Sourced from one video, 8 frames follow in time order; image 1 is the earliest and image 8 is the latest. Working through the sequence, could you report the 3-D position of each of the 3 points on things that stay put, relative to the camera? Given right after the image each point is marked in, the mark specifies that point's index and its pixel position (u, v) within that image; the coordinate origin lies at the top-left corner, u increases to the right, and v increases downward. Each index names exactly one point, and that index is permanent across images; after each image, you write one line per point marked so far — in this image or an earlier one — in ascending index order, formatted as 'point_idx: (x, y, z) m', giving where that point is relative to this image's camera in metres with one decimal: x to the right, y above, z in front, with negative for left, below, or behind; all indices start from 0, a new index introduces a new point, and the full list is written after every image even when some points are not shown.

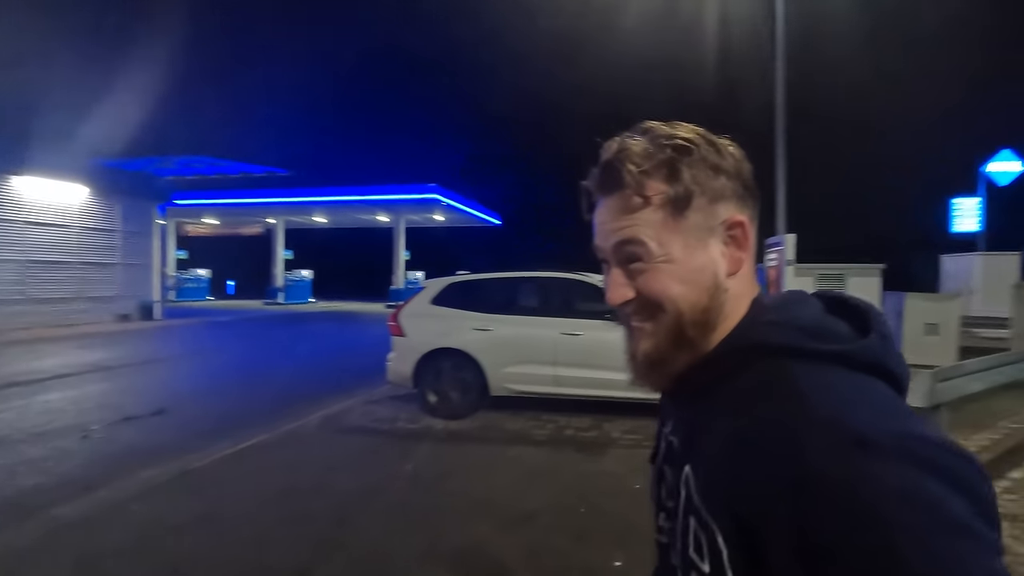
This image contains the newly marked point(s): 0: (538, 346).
0: (+0.3, -0.7, +7.5) m
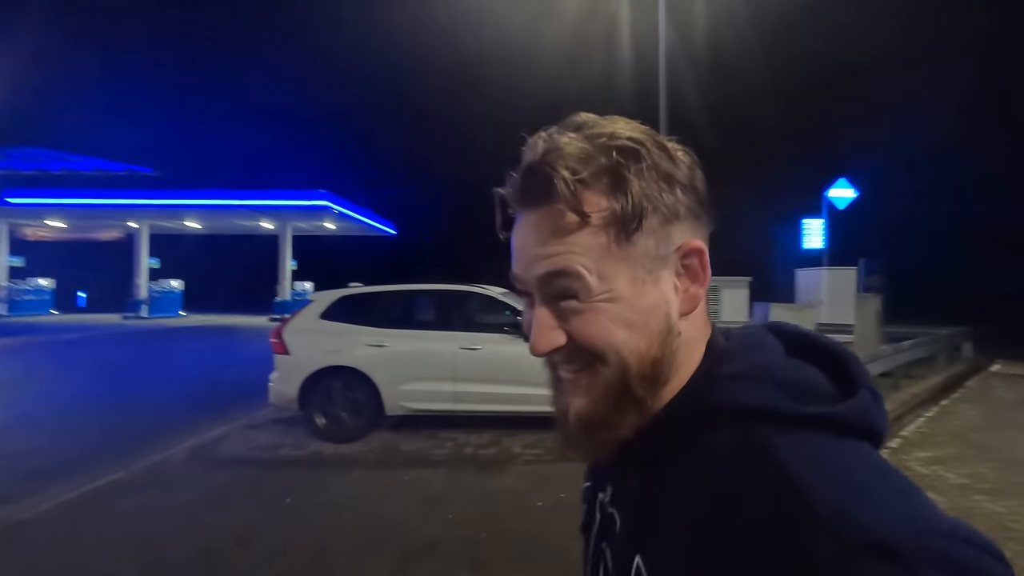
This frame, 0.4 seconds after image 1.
0: (-0.8, -0.8, +7.1) m
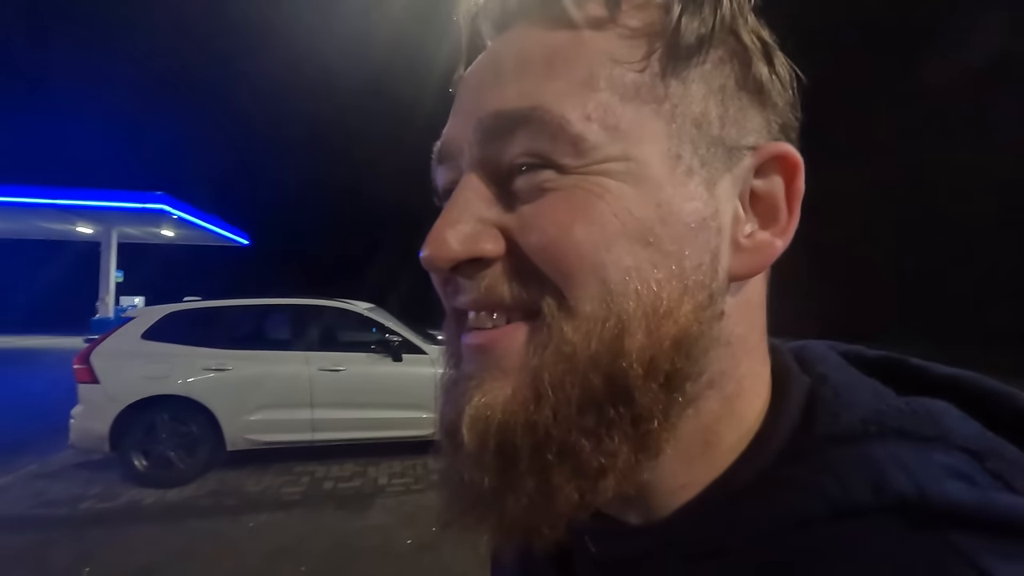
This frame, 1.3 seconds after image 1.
0: (-2.1, -0.9, +6.3) m
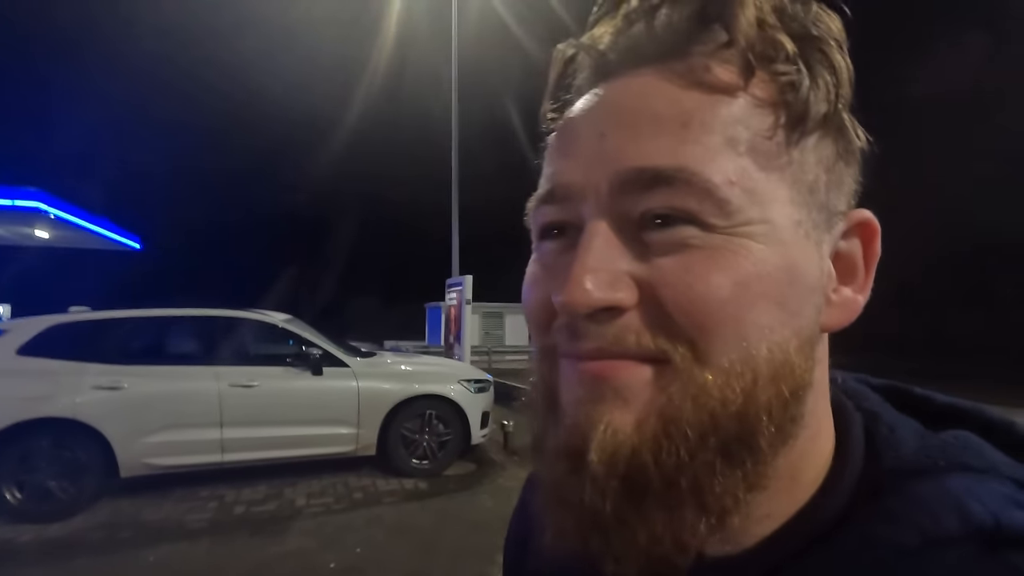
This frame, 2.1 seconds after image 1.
0: (-2.8, -1.0, +5.9) m
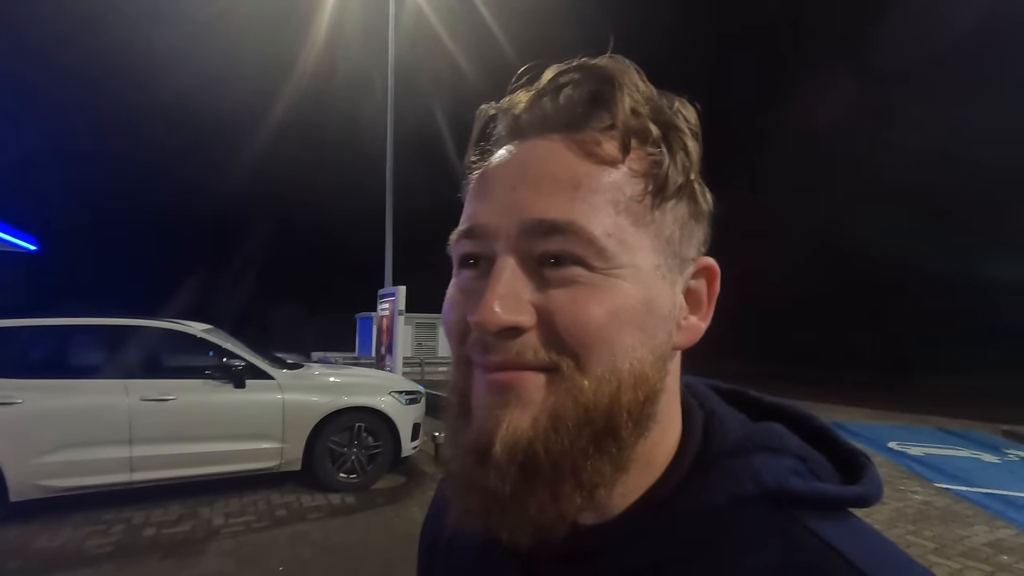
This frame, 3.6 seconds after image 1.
0: (-3.4, -1.1, +5.7) m
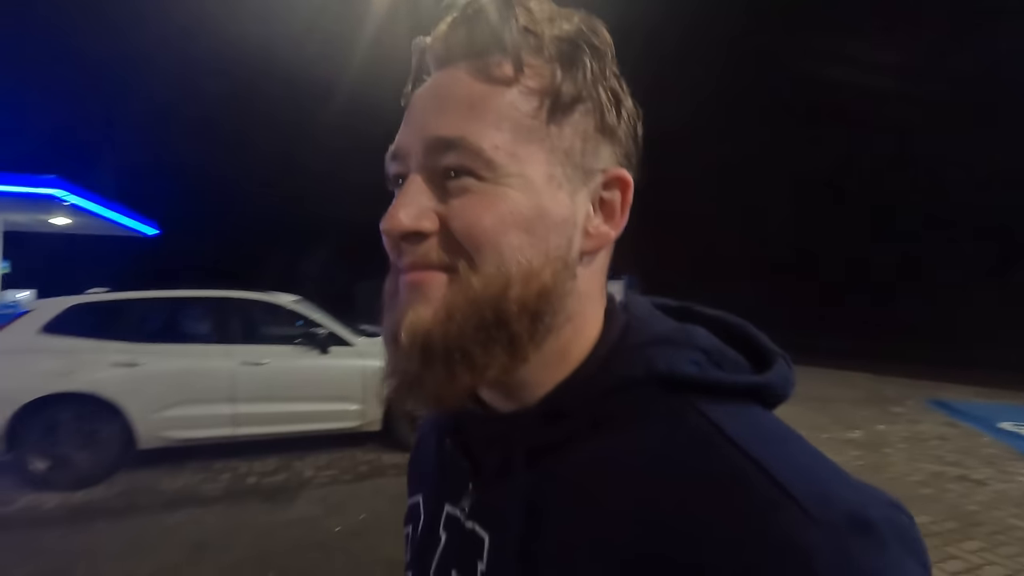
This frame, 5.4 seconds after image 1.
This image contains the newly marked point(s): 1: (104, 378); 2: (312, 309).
0: (-2.8, -0.9, +6.2) m
1: (-3.5, -0.8, +5.9) m
2: (-2.1, -0.2, +7.0) m
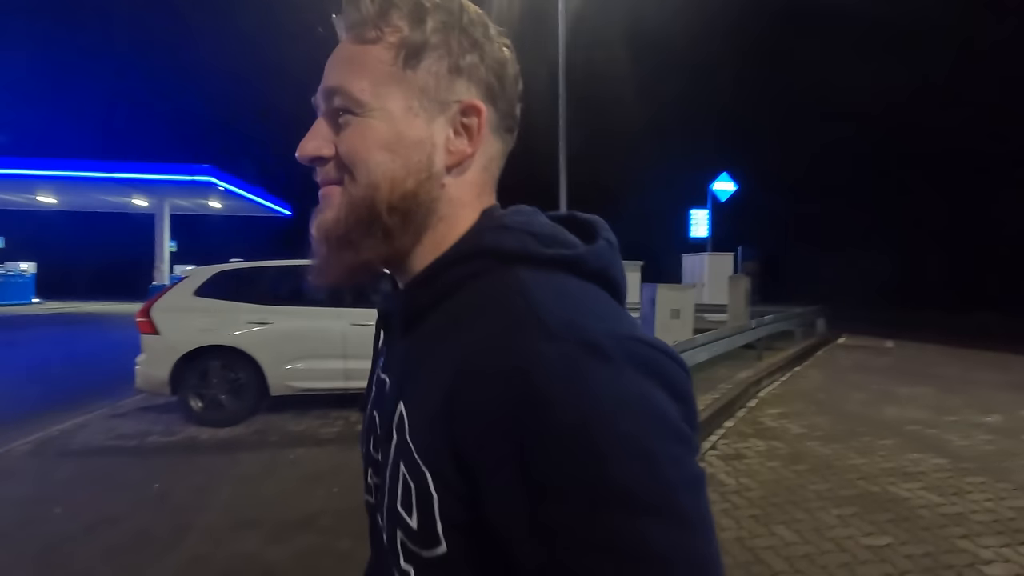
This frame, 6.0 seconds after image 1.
0: (-1.9, -0.5, +6.9) m
1: (-2.7, -0.5, +6.7) m
2: (-1.1, +0.2, +7.6) m
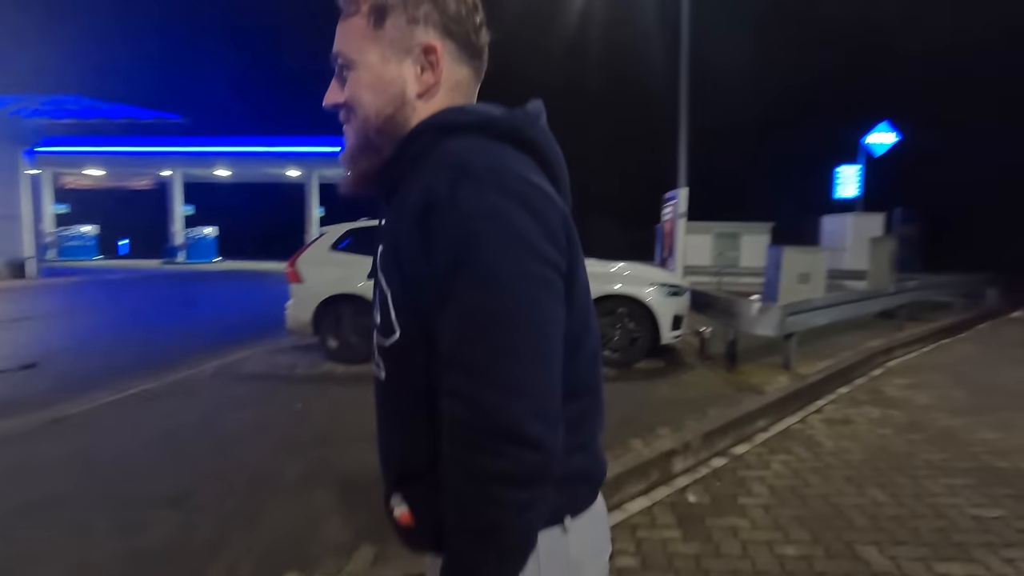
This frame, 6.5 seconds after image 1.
0: (-0.8, -0.1, +7.7) m
1: (-1.6, 0.0, +7.6) m
2: (+0.2, +0.6, +8.1) m
